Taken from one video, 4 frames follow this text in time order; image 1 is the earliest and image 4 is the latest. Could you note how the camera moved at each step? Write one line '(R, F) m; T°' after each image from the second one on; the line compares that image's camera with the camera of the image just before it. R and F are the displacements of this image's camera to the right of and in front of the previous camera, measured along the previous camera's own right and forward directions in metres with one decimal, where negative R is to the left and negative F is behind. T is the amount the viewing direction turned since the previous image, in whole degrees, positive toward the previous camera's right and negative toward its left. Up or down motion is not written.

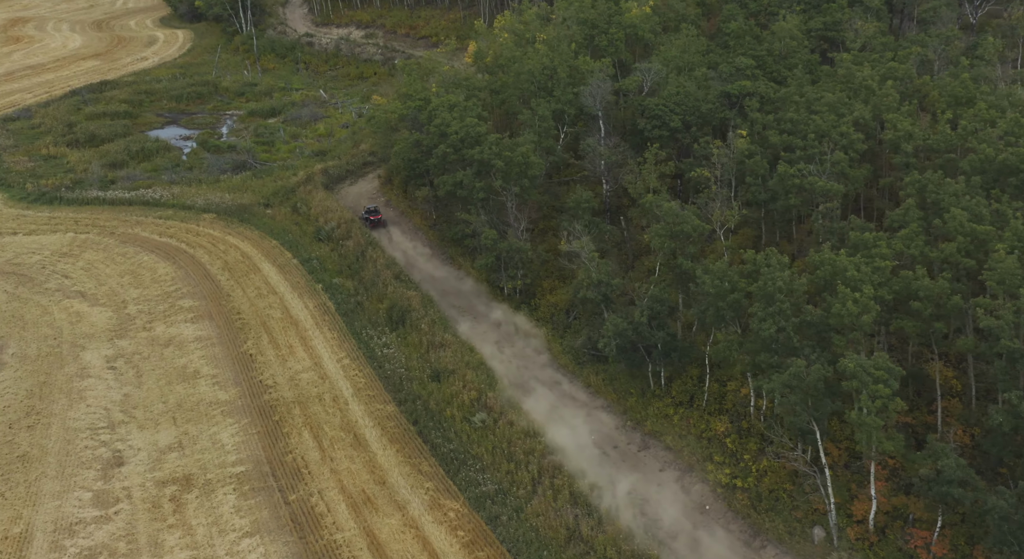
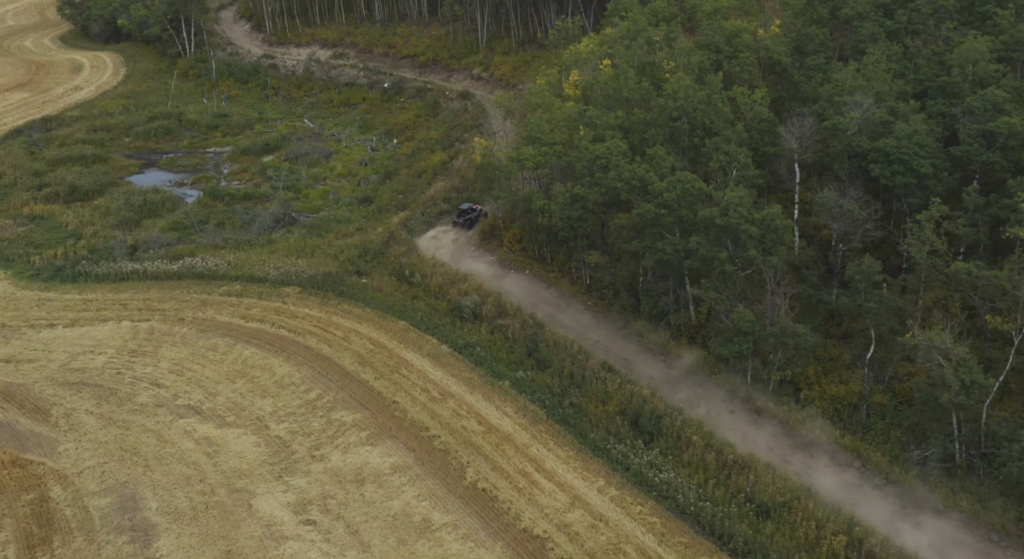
(-12.4, +7.5) m; +7°
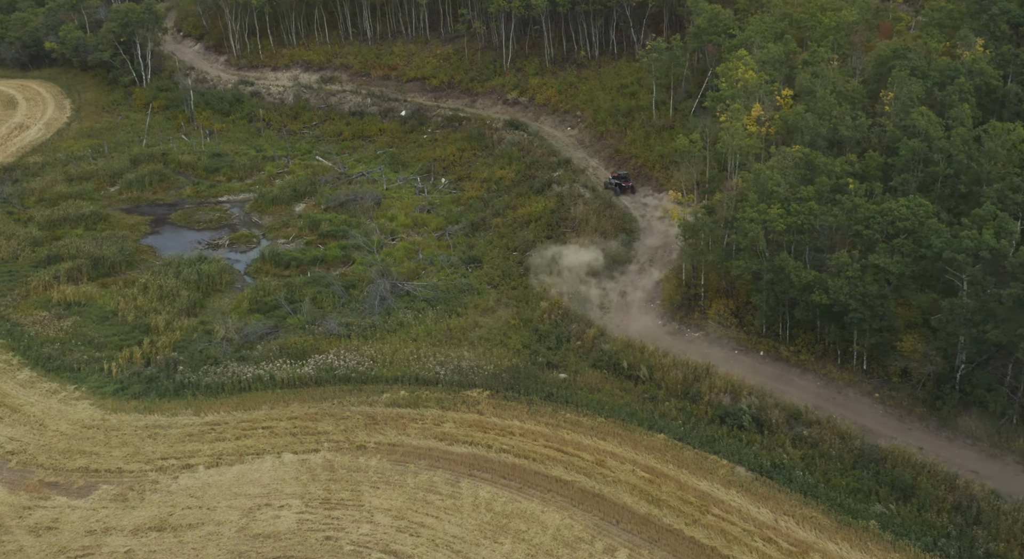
(-13.5, +8.7) m; +7°
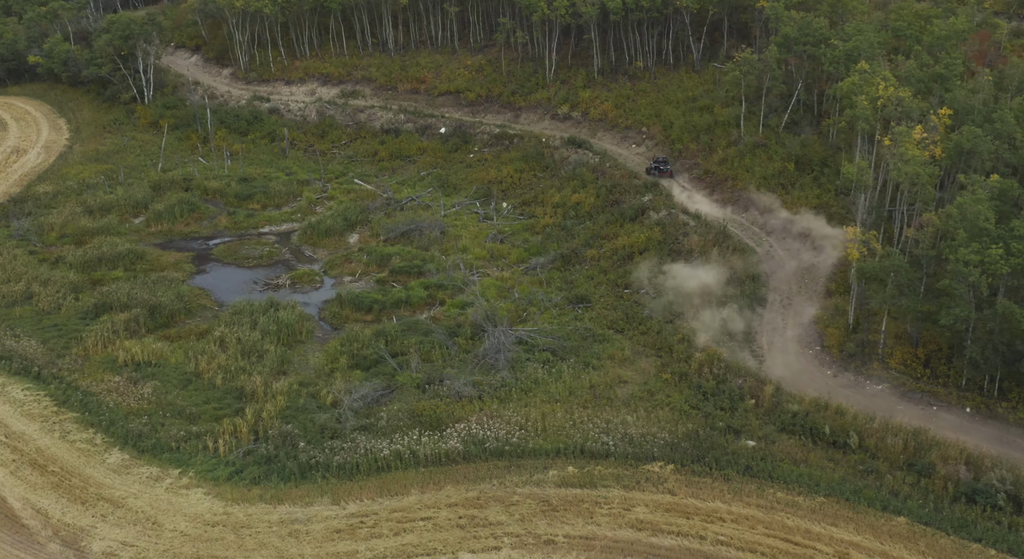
(-7.9, +4.8) m; +3°
